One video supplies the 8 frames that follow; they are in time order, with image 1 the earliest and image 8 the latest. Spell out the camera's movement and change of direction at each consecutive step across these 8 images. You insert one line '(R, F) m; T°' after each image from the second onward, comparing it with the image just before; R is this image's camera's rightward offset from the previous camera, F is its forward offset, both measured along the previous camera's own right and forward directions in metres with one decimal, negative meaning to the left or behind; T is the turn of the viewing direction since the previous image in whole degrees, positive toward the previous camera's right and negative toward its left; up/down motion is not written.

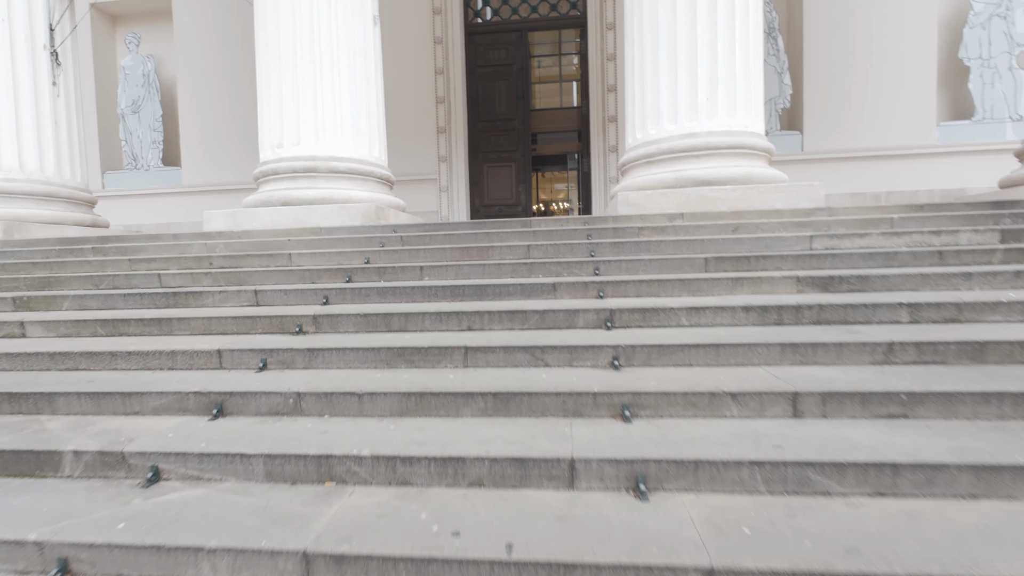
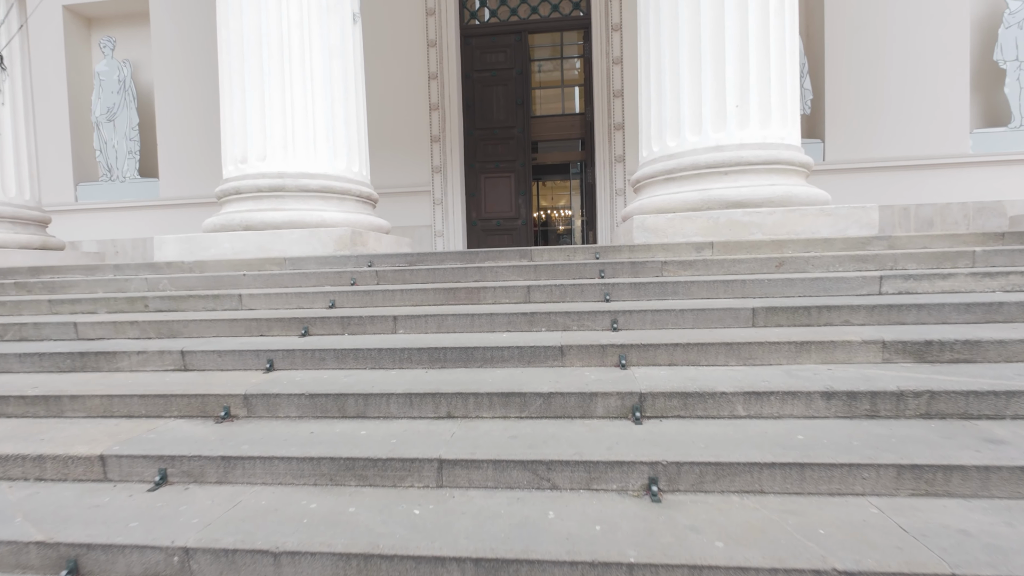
(0.0, +0.9) m; 0°
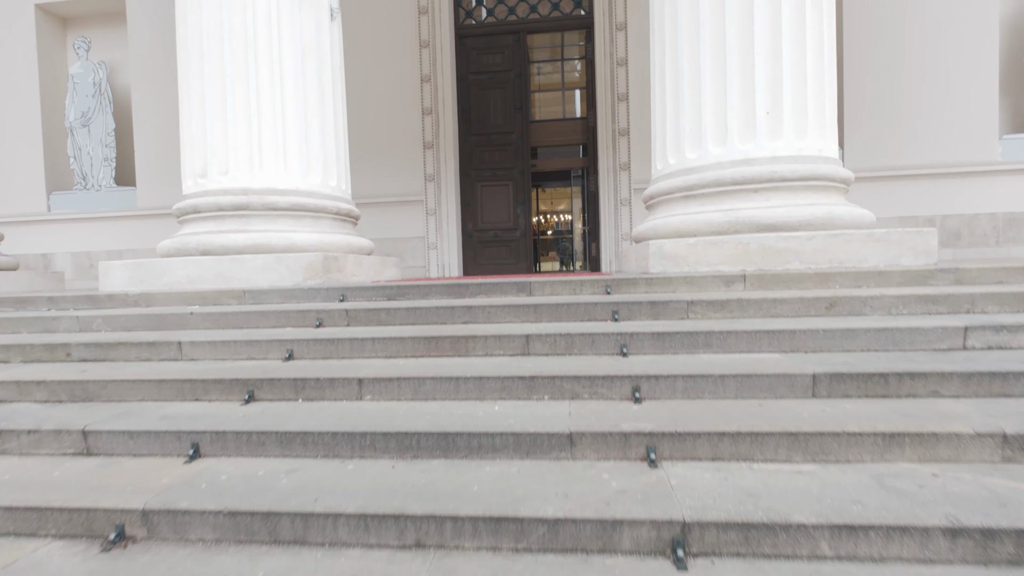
(0.0, +0.7) m; 0°
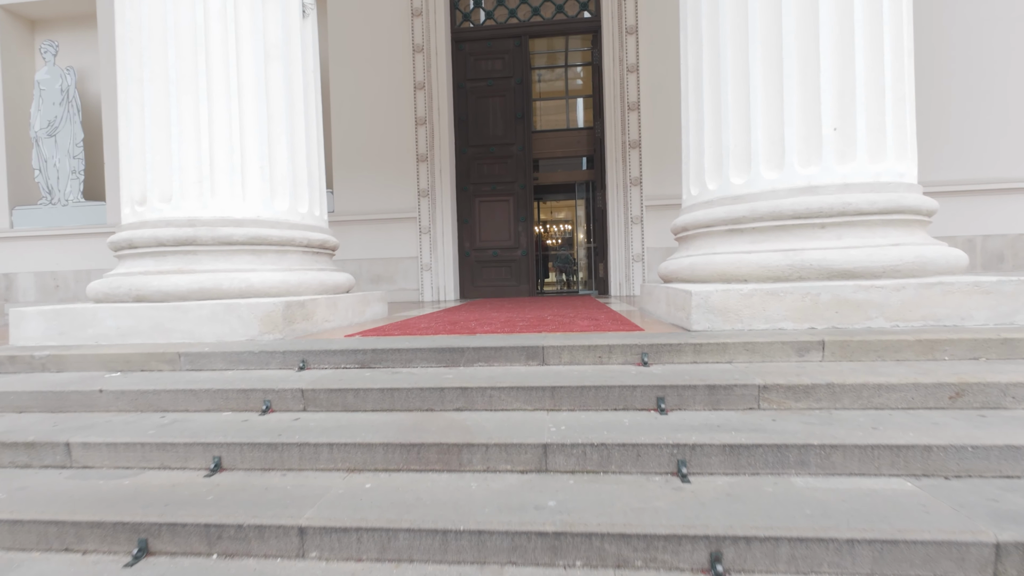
(-0.1, +0.9) m; 0°
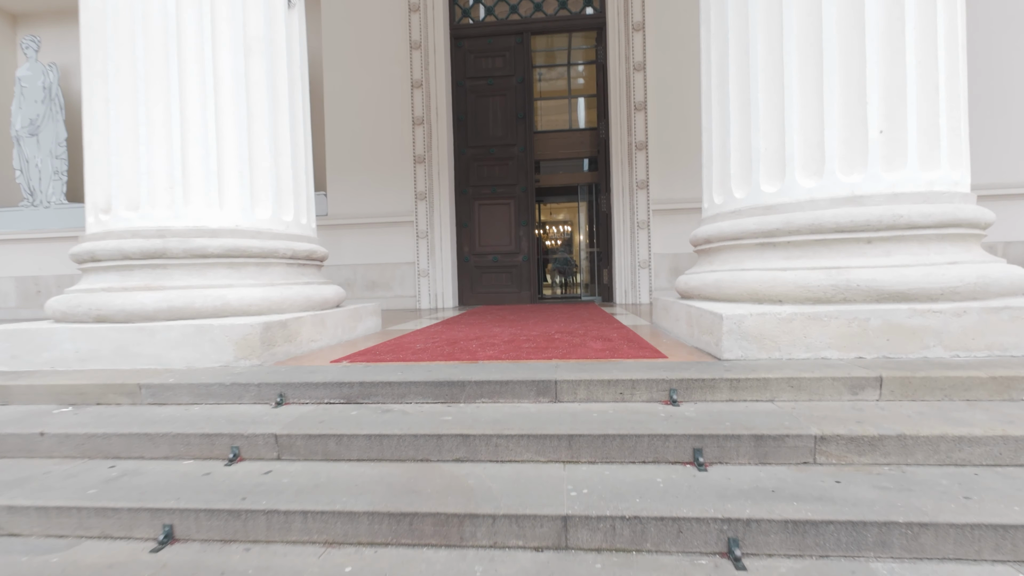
(-0.1, +0.4) m; 0°
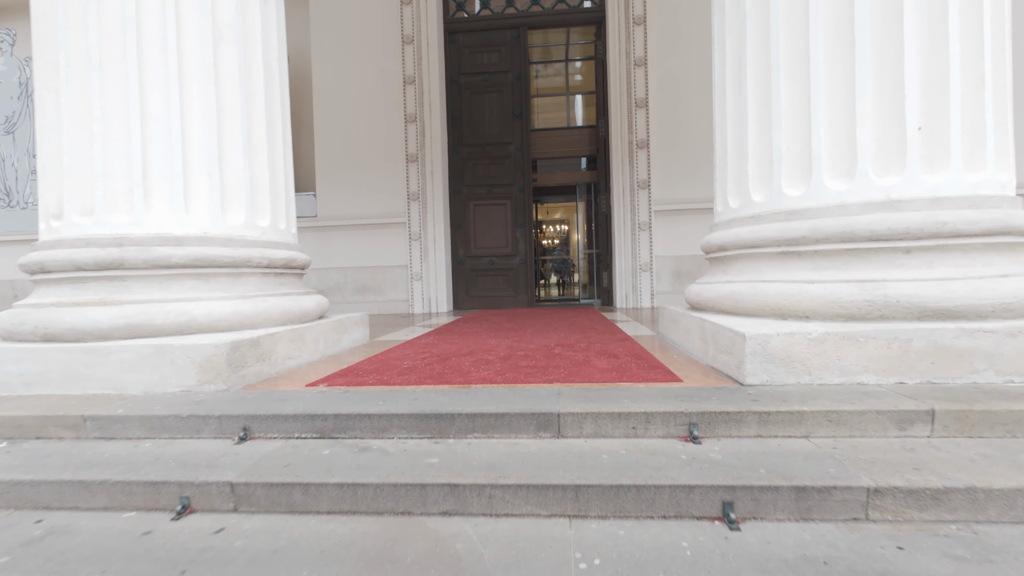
(0.0, +0.4) m; 0°
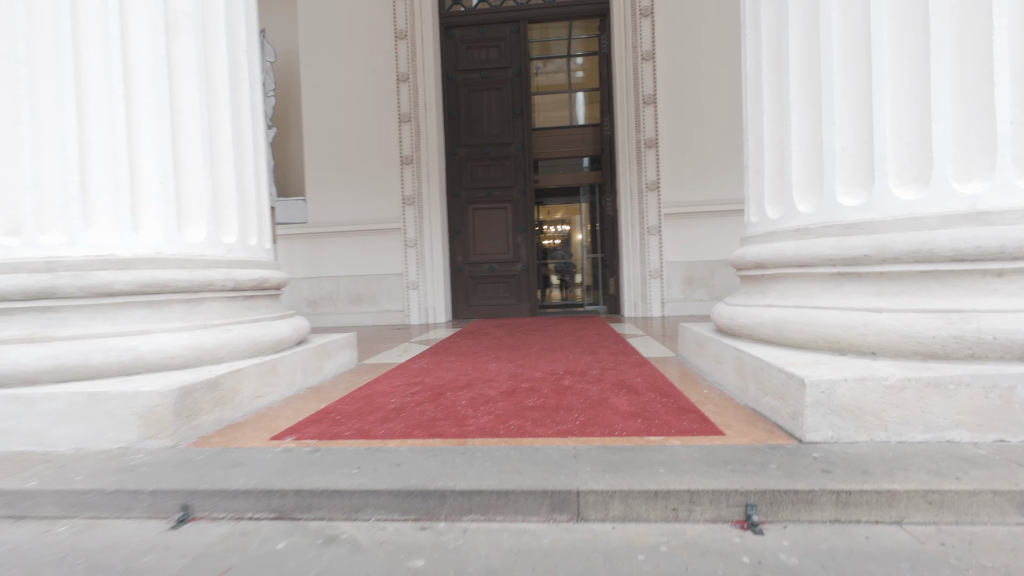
(0.0, +0.5) m; 0°
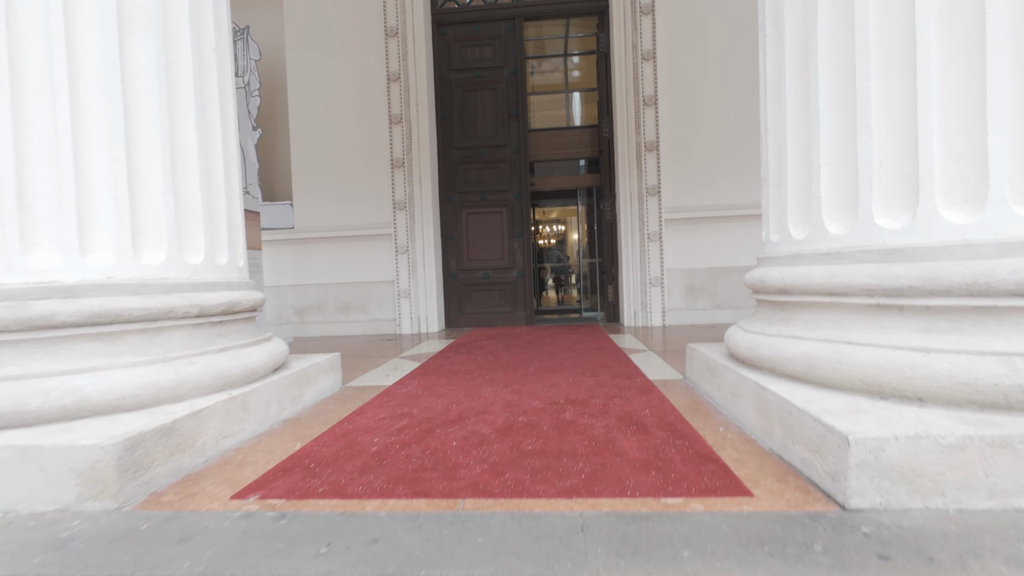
(0.0, +0.3) m; +1°
